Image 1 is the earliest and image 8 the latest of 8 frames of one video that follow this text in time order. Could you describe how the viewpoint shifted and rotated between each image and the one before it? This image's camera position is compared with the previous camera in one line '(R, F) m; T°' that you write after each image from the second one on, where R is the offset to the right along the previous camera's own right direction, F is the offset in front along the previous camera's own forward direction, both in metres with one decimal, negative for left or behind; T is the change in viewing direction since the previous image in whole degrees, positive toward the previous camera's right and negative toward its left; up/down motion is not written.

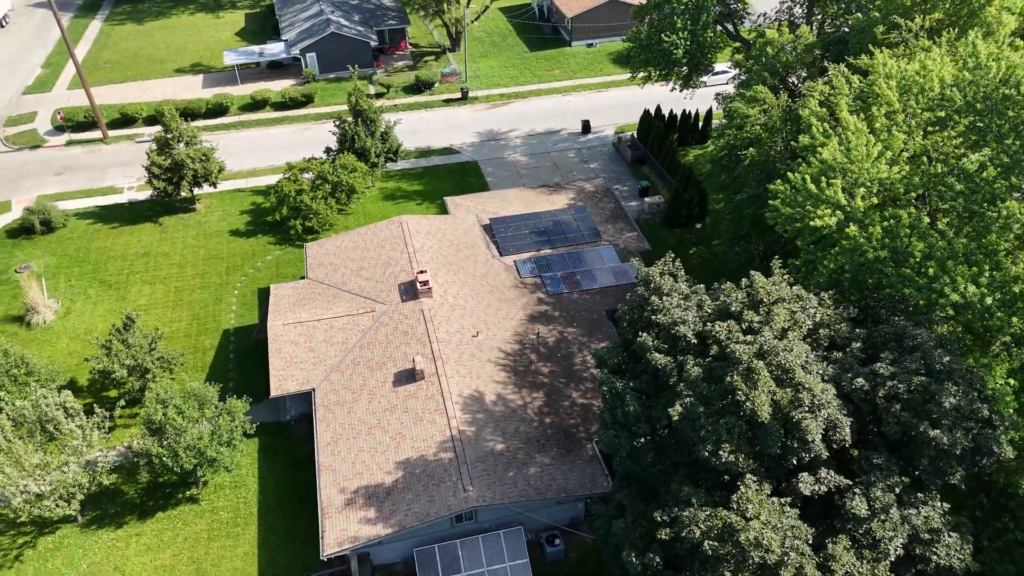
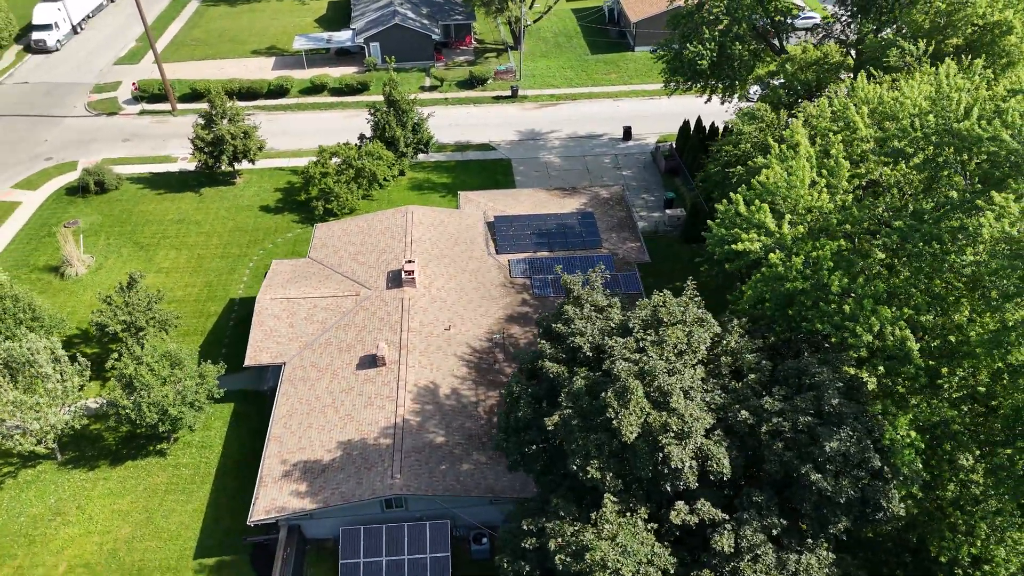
(+4.6, +0.2) m; -7°
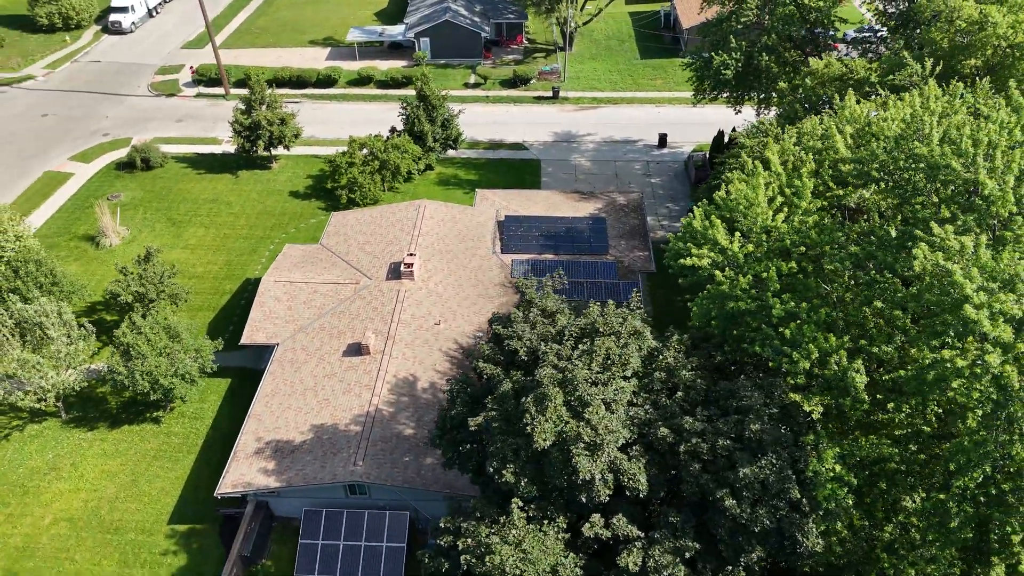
(+3.1, +0.1) m; -5°
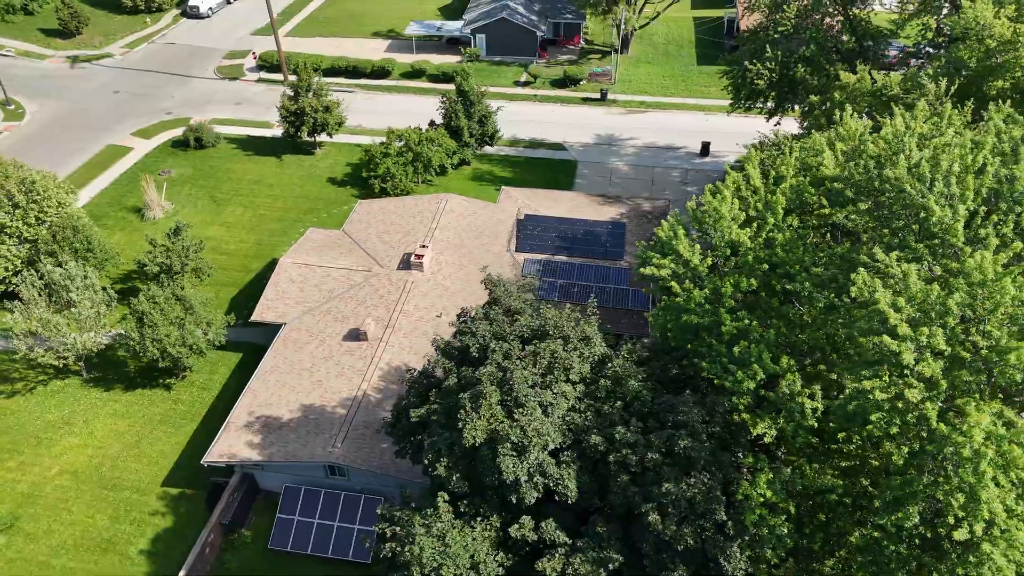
(+2.7, +0.1) m; -5°
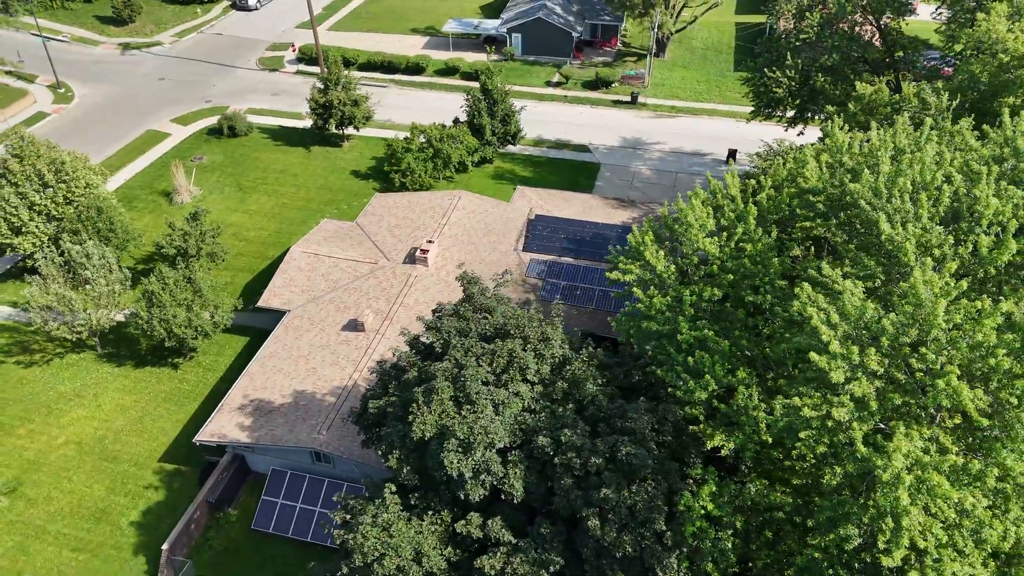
(+1.9, 0.0) m; -4°
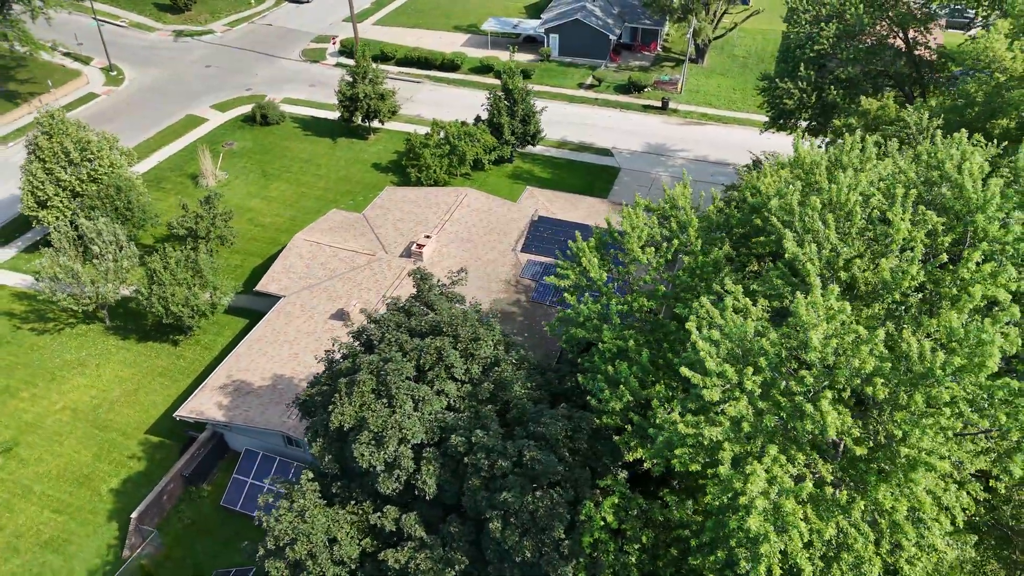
(+2.8, +0.1) m; -4°
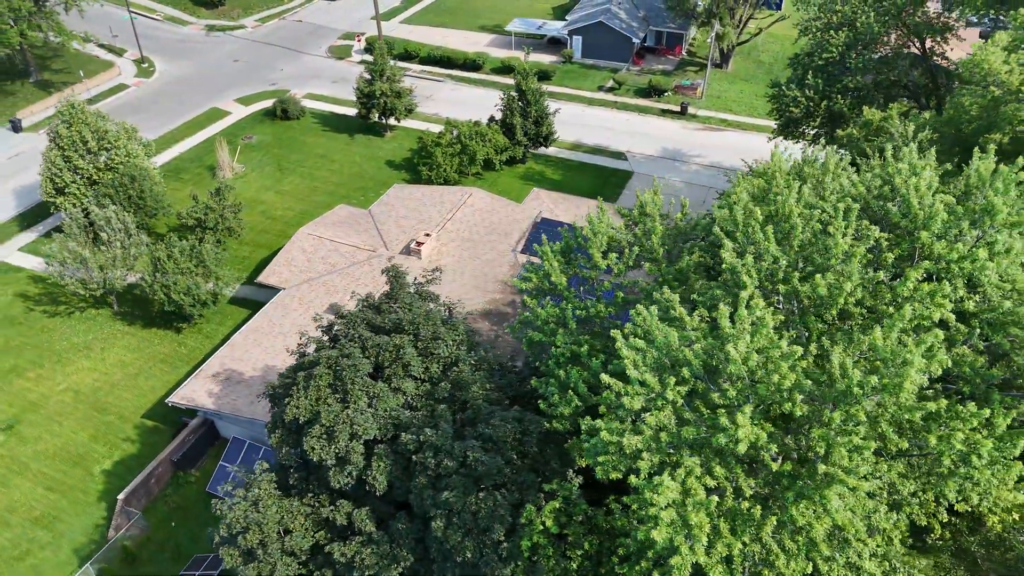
(+1.7, 0.0) m; -3°
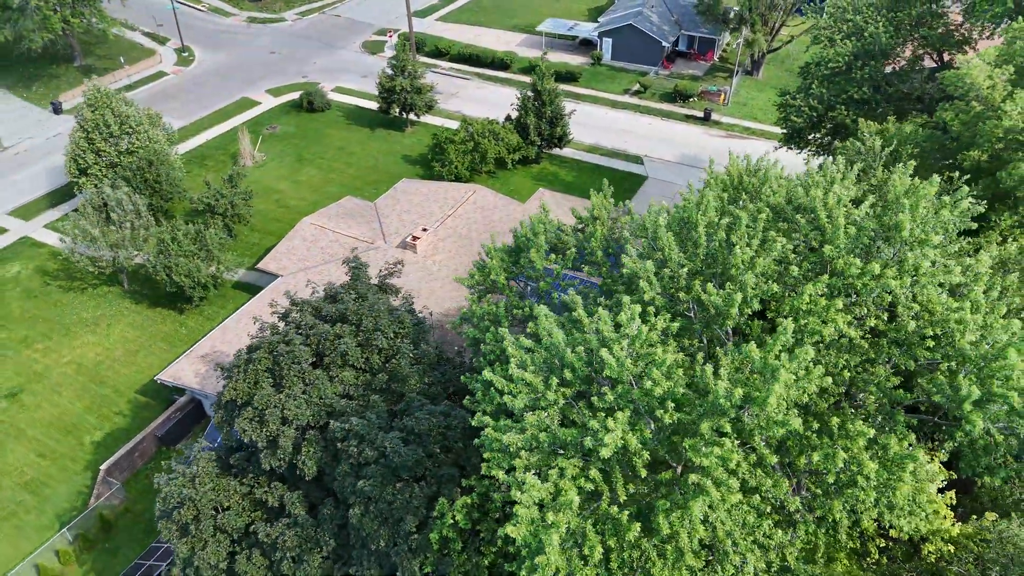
(+2.5, 0.0) m; -4°
